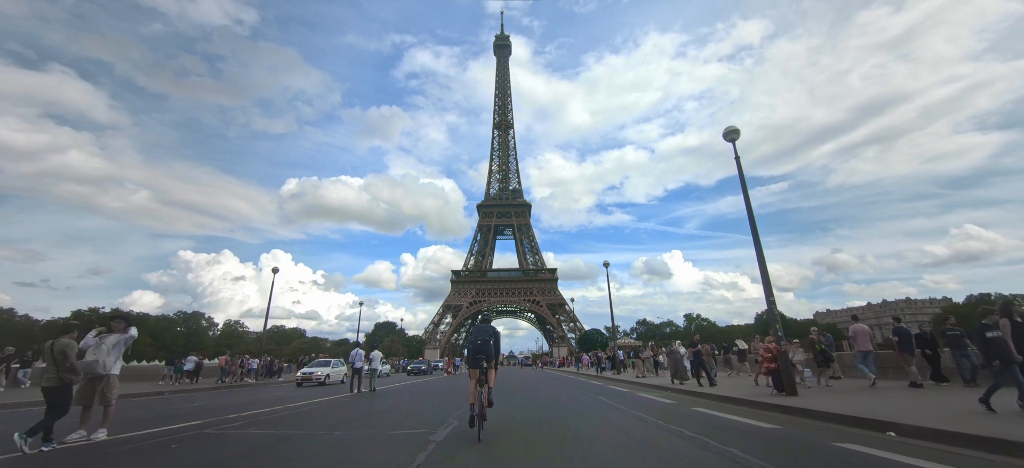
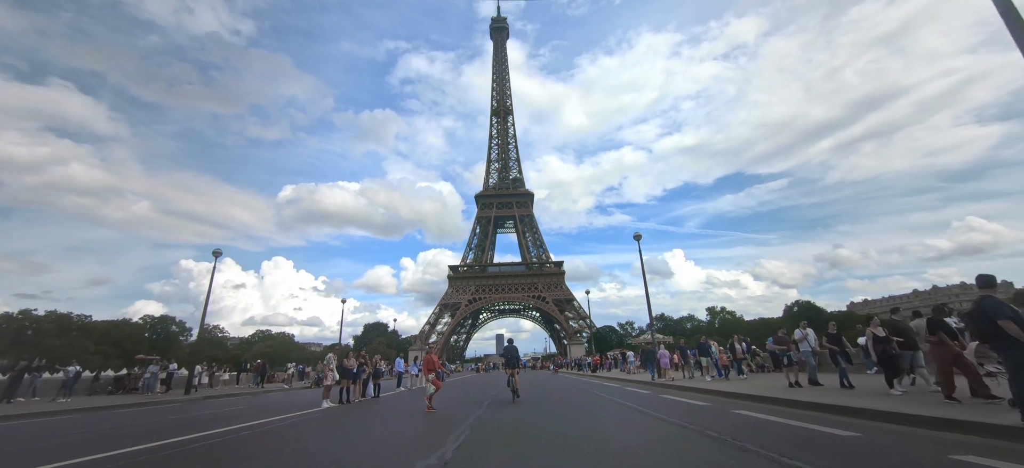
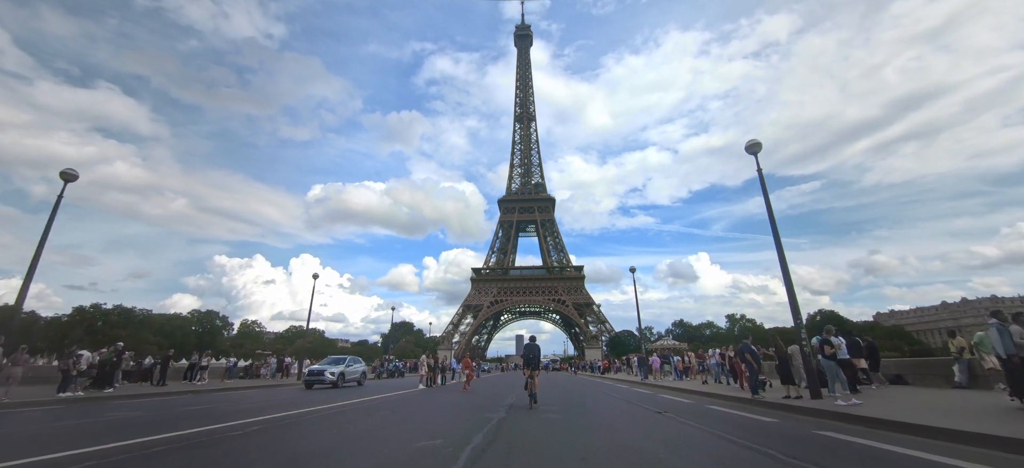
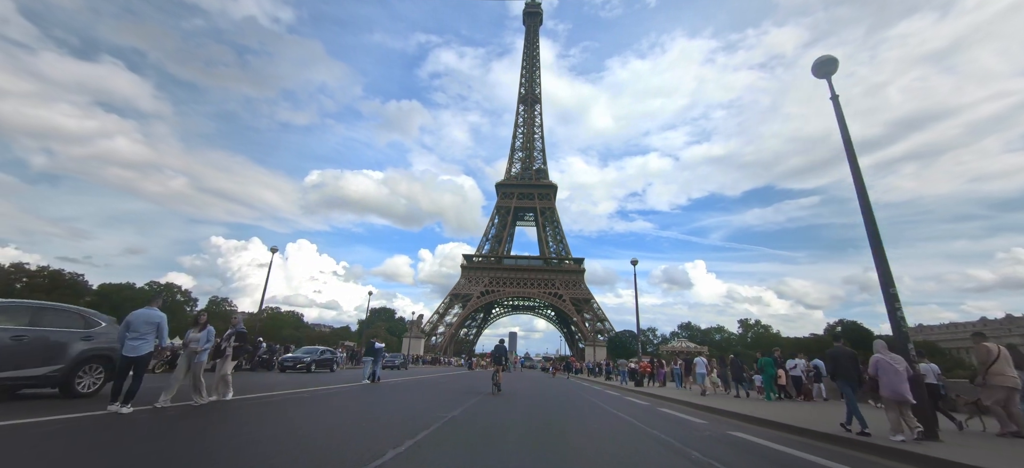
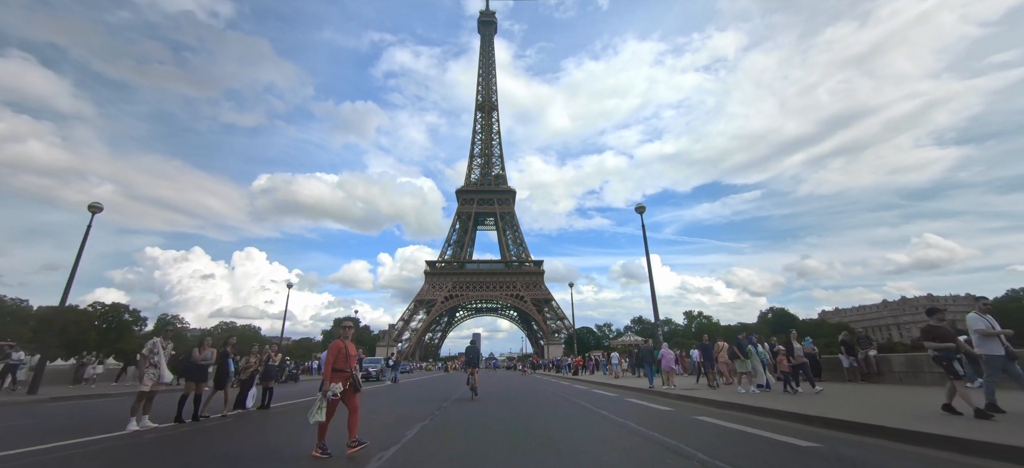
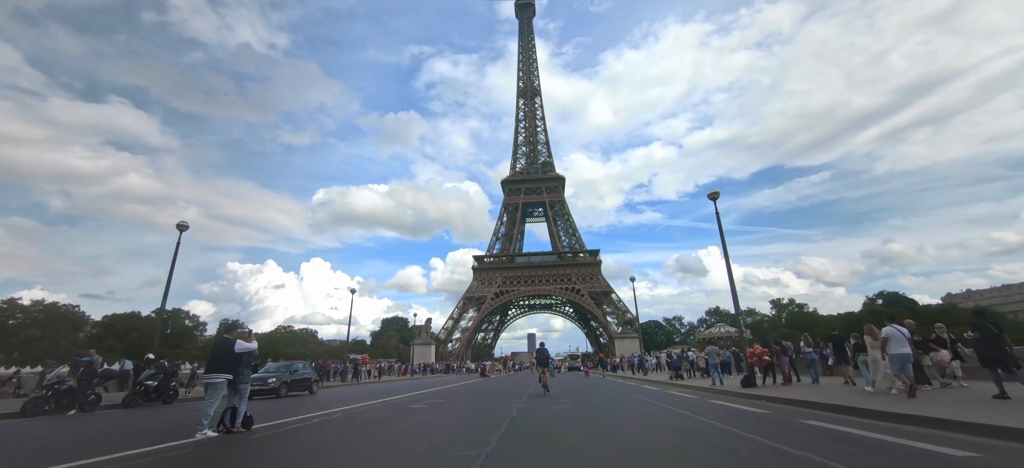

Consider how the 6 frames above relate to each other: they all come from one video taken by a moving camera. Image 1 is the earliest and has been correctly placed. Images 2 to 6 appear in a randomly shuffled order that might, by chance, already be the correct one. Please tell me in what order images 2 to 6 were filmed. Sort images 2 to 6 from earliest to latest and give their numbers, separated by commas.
3, 2, 5, 4, 6
